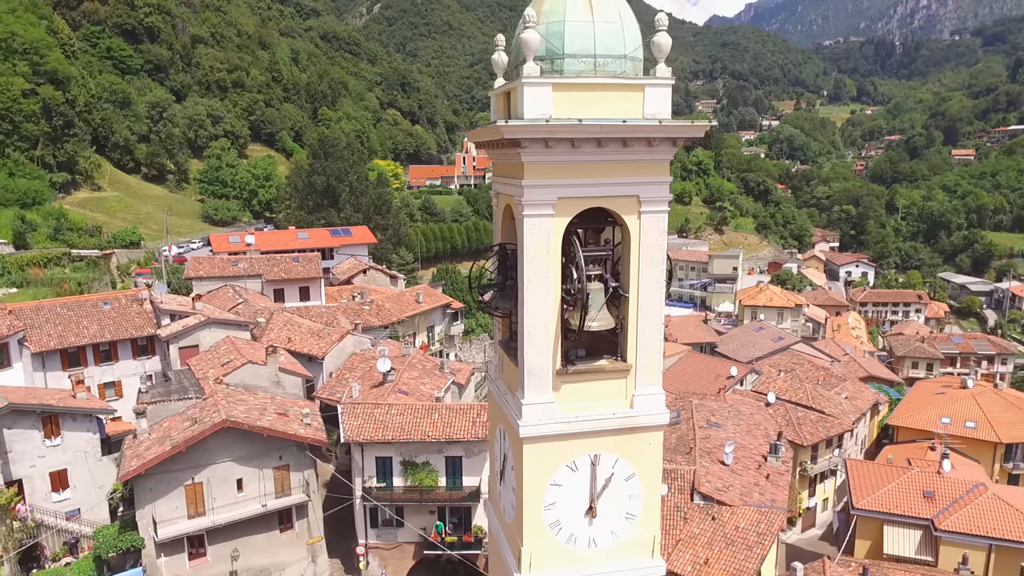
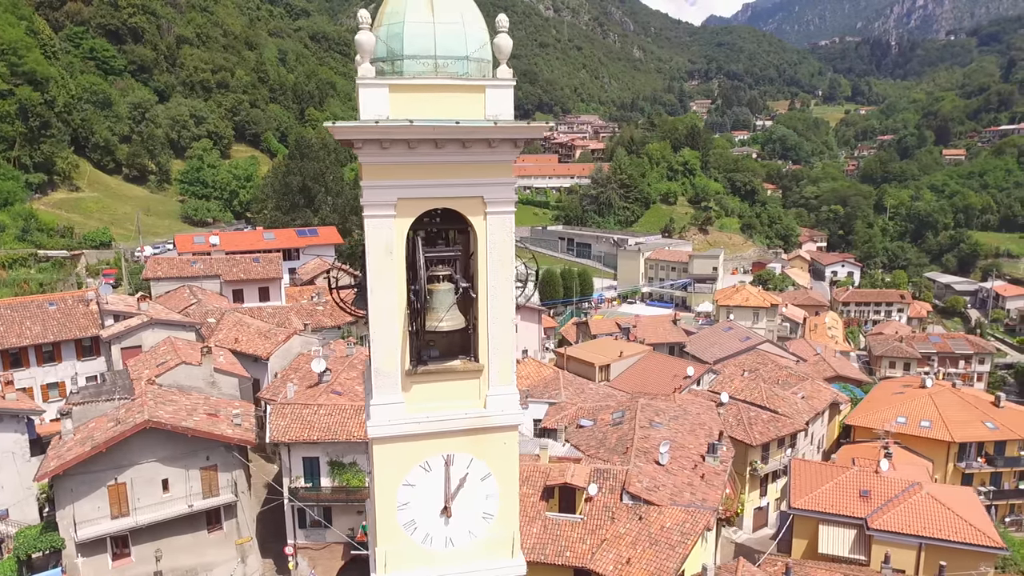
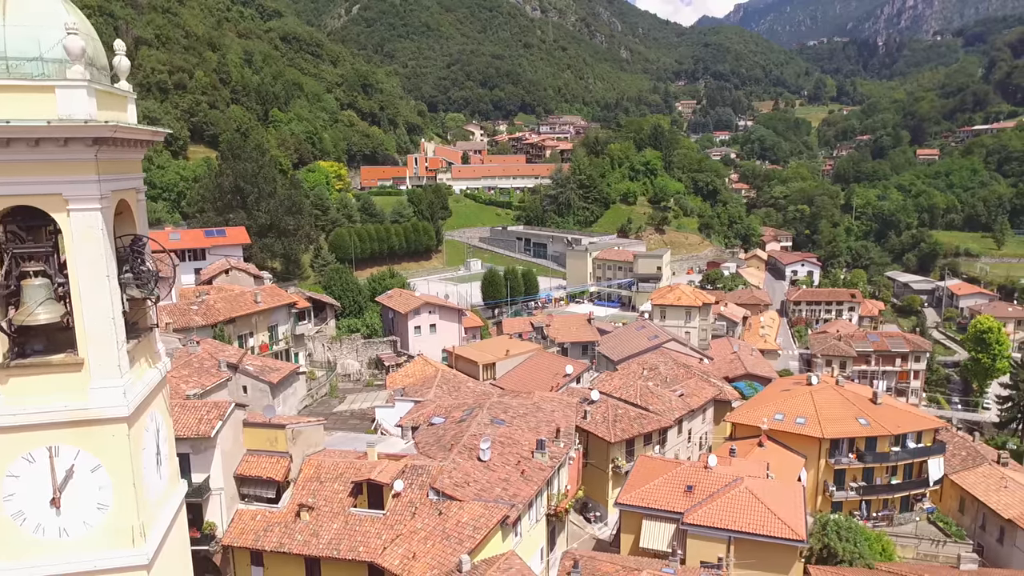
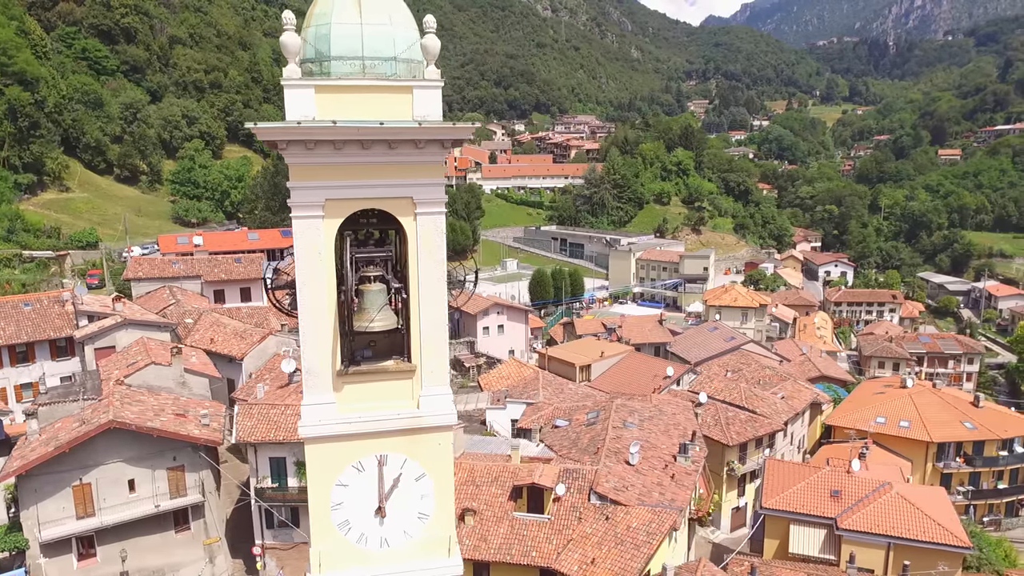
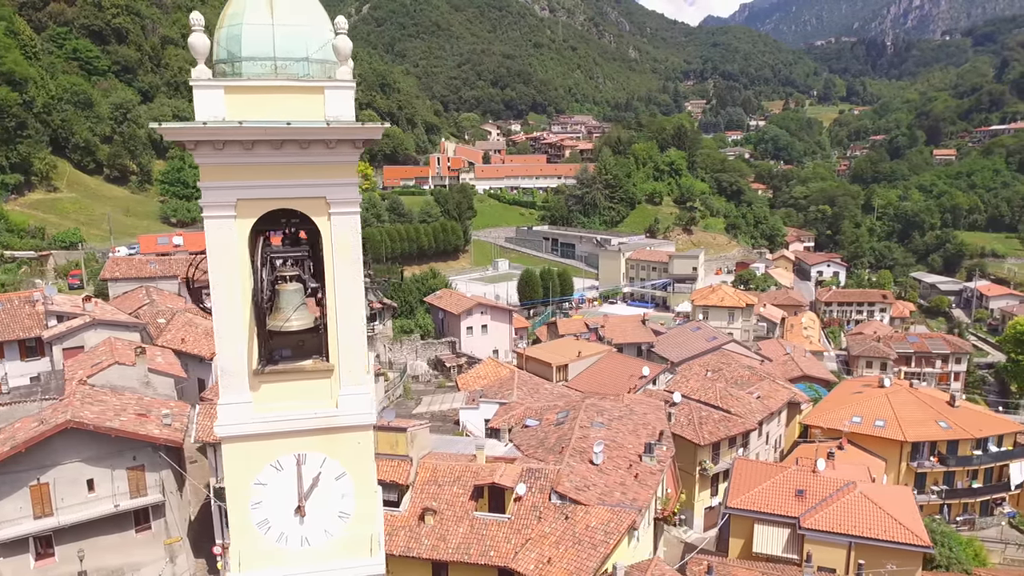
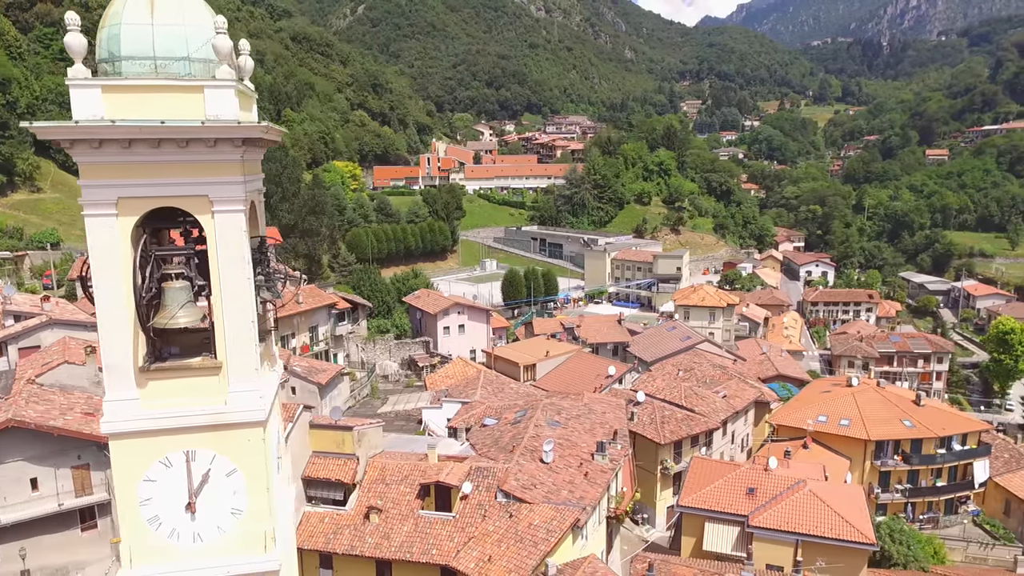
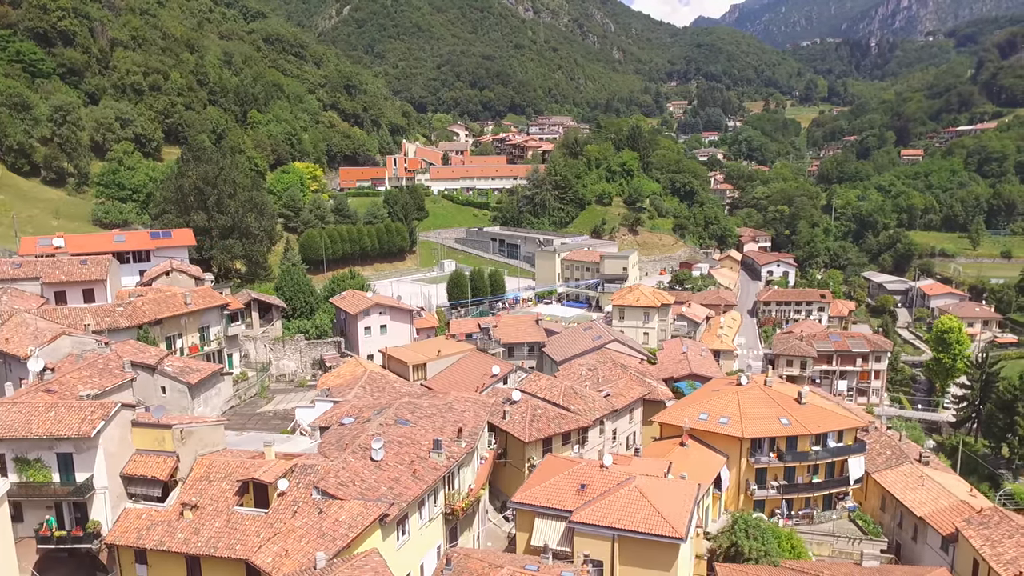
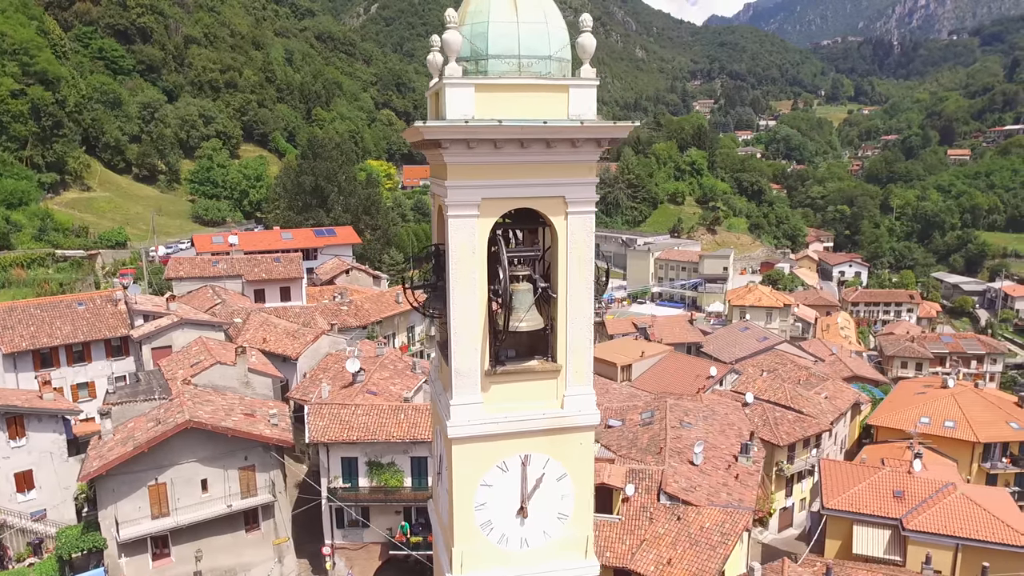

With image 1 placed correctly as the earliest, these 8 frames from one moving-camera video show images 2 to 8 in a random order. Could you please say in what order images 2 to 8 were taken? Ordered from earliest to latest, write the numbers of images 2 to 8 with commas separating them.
8, 2, 4, 5, 6, 3, 7
